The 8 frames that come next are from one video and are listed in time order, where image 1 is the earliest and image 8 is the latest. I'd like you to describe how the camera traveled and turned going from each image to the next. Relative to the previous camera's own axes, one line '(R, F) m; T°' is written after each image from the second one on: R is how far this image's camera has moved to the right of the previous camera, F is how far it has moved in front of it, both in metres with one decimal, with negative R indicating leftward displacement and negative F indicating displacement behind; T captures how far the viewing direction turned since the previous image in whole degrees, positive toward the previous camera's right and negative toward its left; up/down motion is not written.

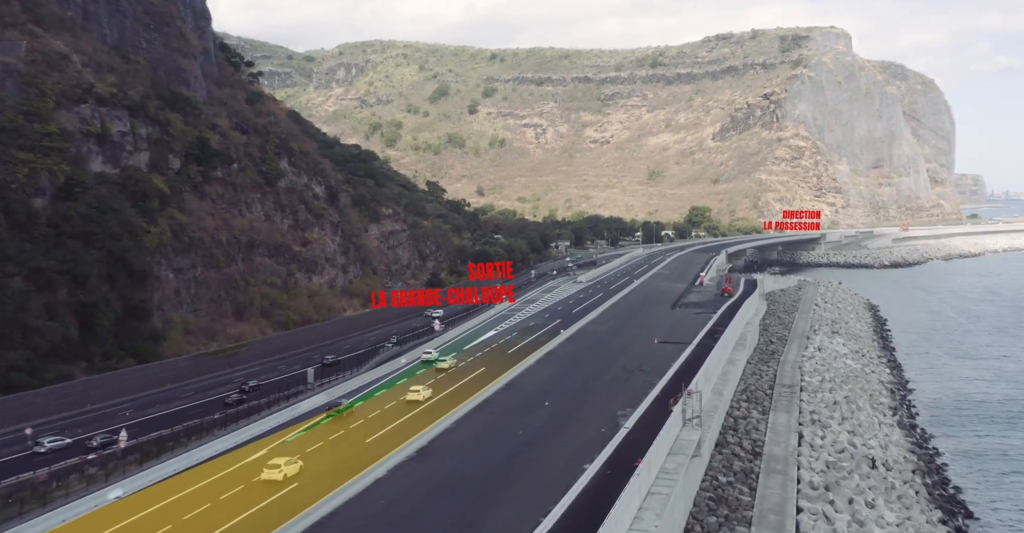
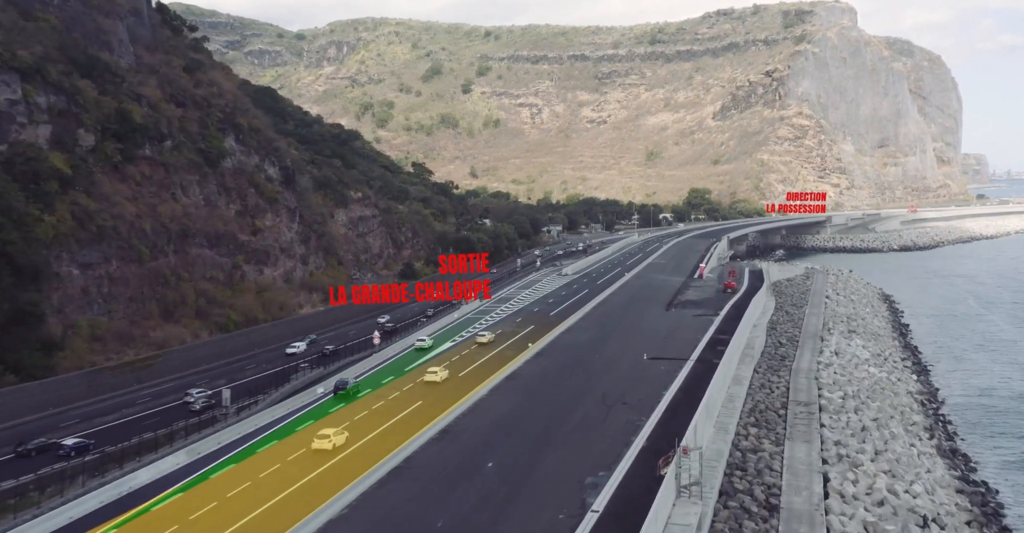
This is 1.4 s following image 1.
(+1.8, +7.2) m; 0°
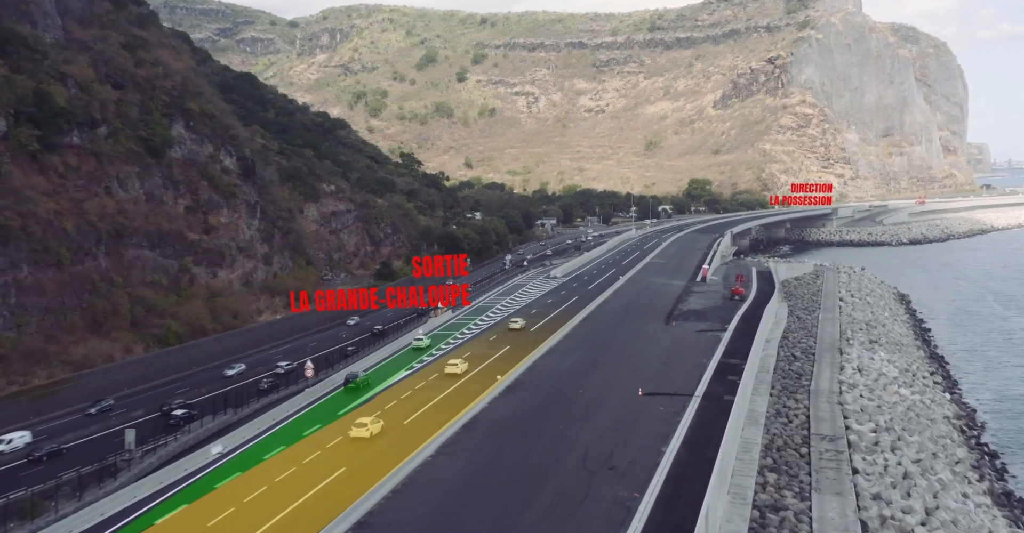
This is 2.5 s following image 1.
(+1.2, +5.8) m; 0°
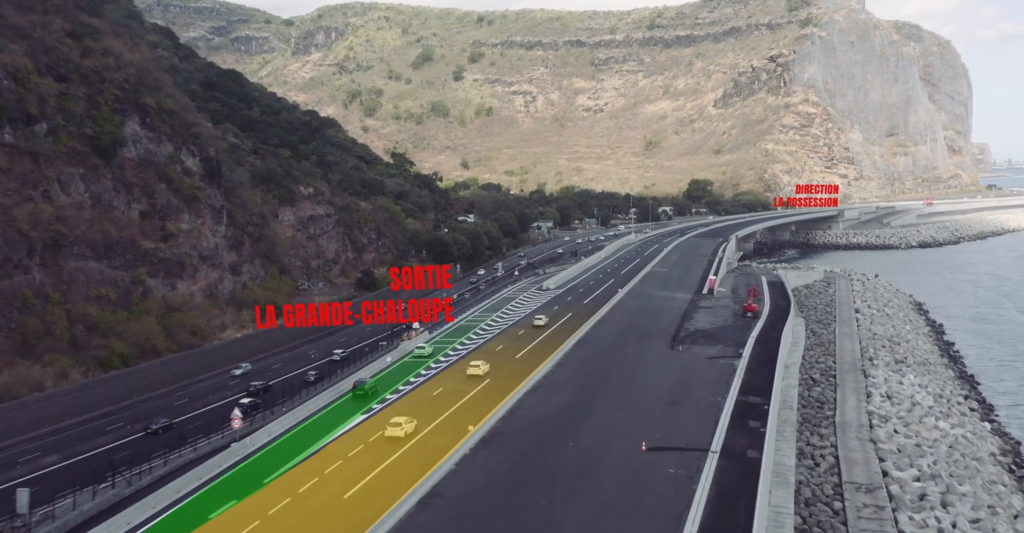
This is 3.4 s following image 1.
(+0.7, +4.7) m; 0°
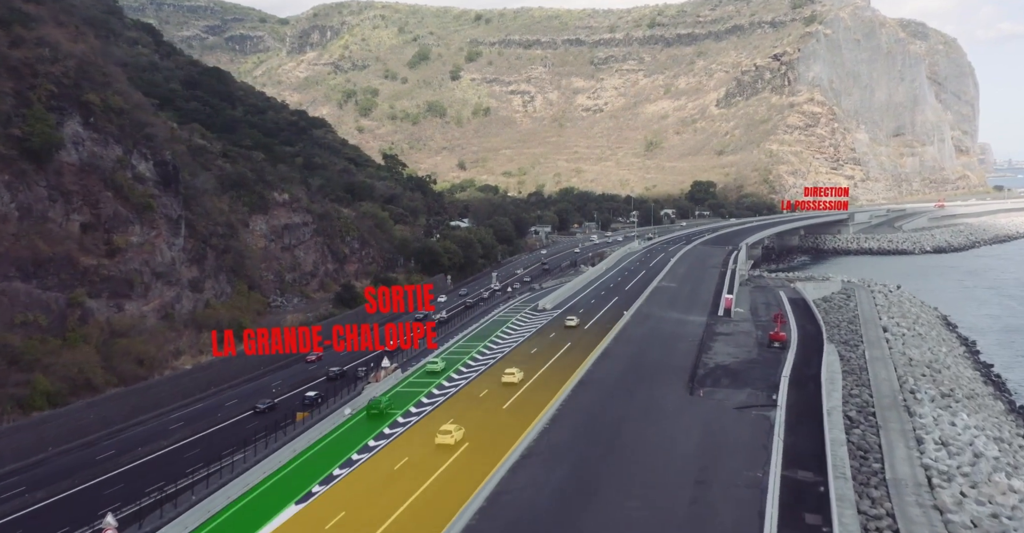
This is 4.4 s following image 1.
(+0.5, +5.4) m; 0°
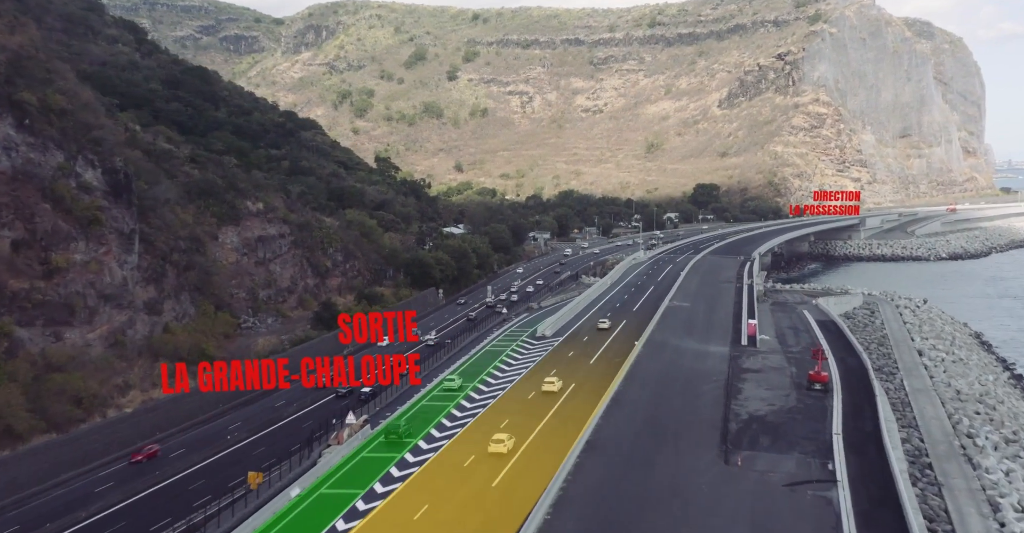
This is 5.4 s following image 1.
(+0.2, +5.1) m; 0°
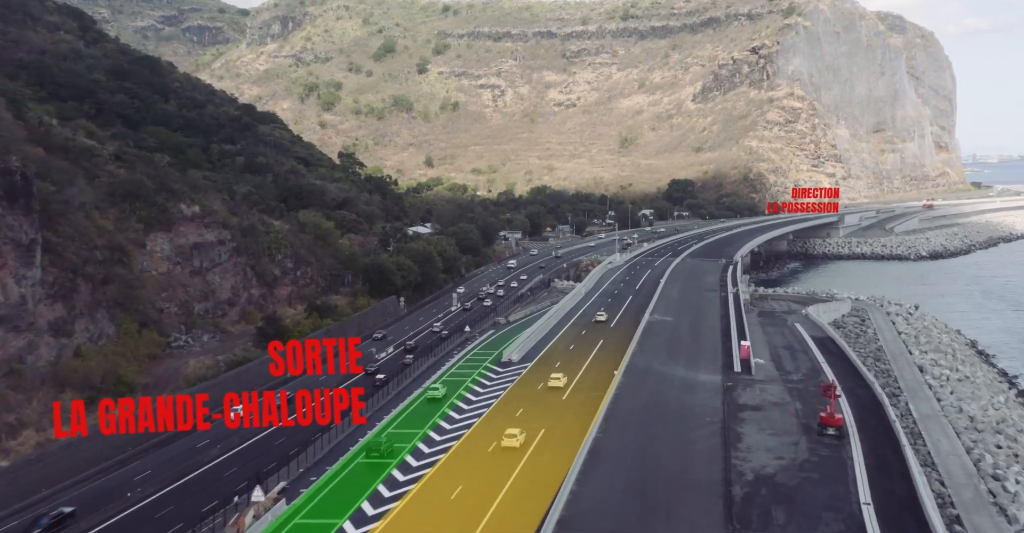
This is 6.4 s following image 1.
(+0.6, +4.8) m; +2°
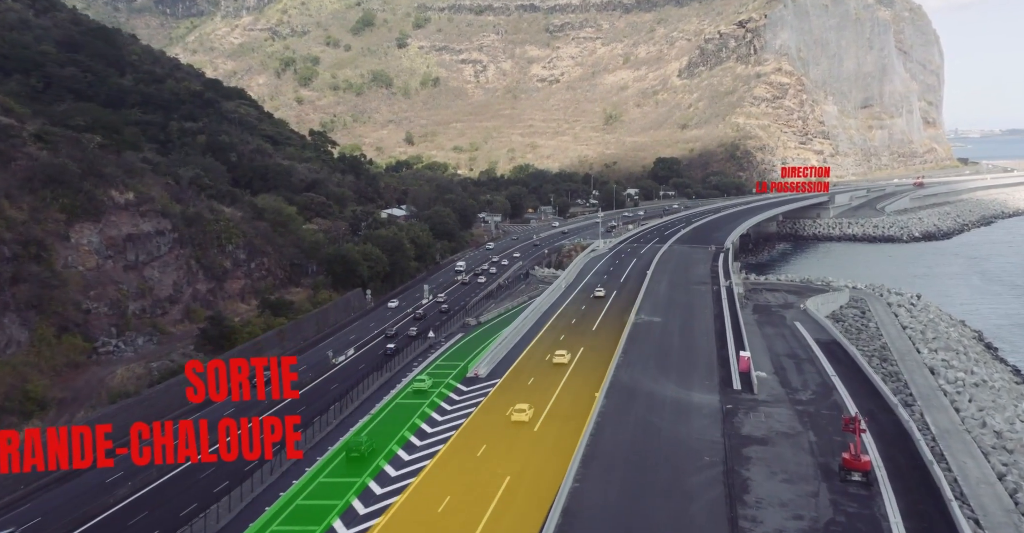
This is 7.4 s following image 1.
(+0.8, +4.6) m; +1°
